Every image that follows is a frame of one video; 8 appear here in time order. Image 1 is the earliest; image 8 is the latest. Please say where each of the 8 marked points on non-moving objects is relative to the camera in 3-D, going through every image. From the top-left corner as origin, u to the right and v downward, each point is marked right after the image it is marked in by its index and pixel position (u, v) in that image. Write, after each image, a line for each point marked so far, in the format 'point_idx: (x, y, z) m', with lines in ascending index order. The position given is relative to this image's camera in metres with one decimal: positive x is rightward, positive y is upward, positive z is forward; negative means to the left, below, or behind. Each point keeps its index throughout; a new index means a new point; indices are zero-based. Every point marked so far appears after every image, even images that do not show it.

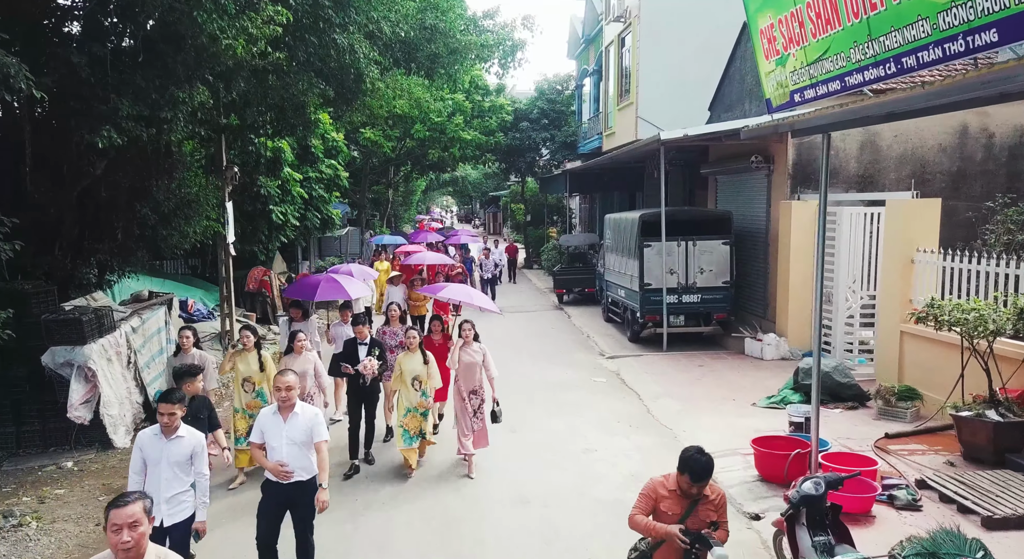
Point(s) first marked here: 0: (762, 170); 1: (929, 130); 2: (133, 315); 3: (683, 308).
0: (+4.5, +2.0, +15.7) m
1: (+6.3, +2.3, +13.2) m
2: (-4.7, -0.4, +10.7) m
3: (+3.1, -0.5, +15.7) m
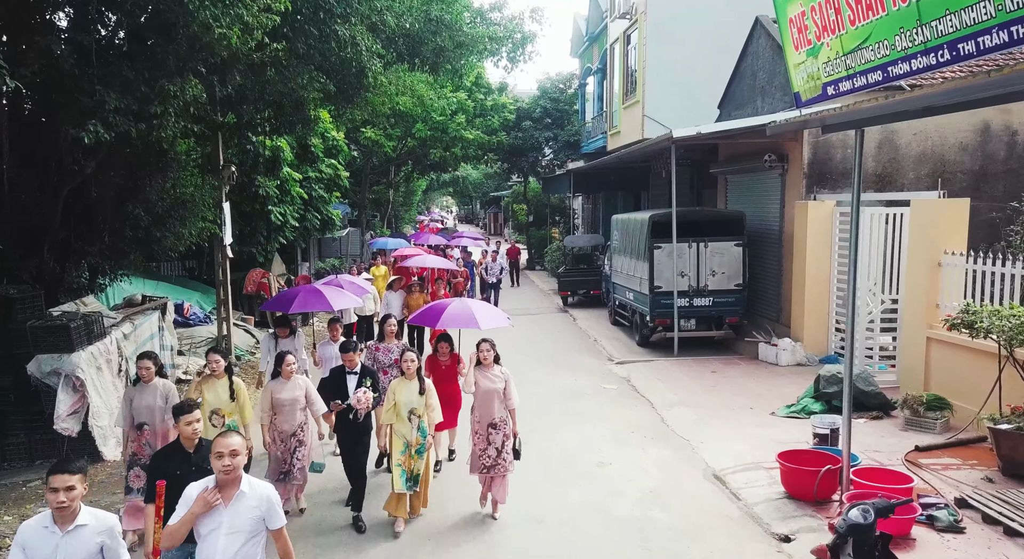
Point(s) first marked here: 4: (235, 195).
0: (+4.6, +1.9, +15.2) m
1: (+6.4, +2.2, +12.7) m
2: (-4.6, -0.5, +10.3) m
3: (+3.2, -0.6, +15.2) m
4: (-5.5, +1.7, +17.1) m
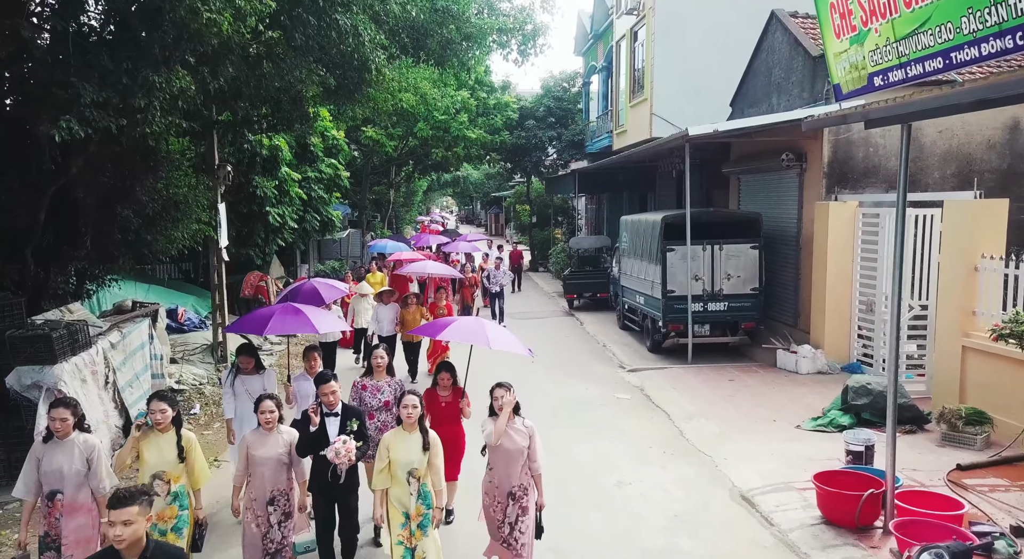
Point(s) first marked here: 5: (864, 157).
0: (+4.7, +1.8, +14.6) m
1: (+6.5, +2.2, +12.1) m
2: (-4.5, -0.6, +9.7) m
3: (+3.3, -0.6, +14.6) m
4: (-5.4, +1.6, +16.5) m
5: (+5.4, +1.9, +13.4) m
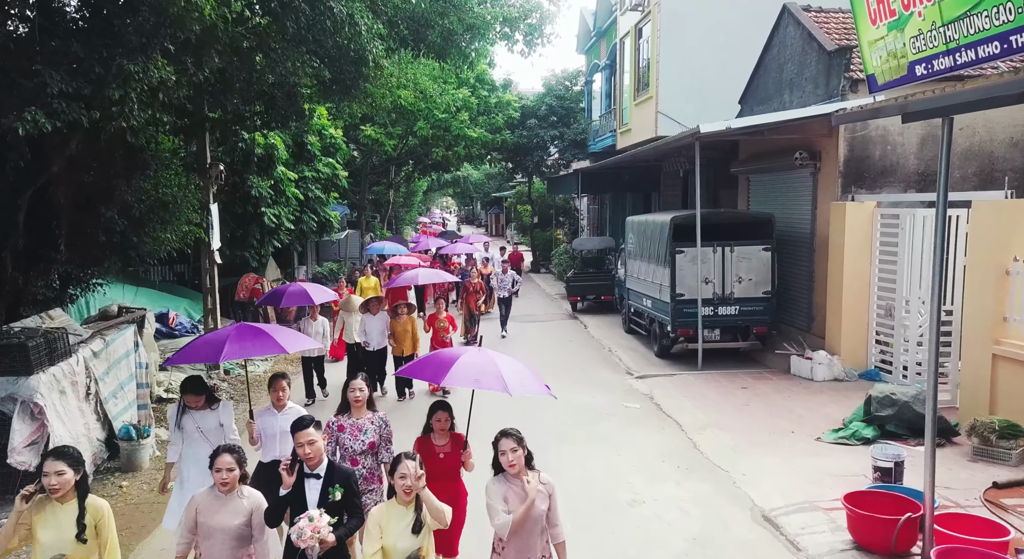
0: (+4.8, +1.8, +14.1) m
1: (+6.6, +2.1, +11.6) m
2: (-4.4, -0.6, +9.1) m
3: (+3.4, -0.7, +14.1) m
4: (-5.3, +1.6, +16.0) m
5: (+5.5, +1.8, +12.9) m
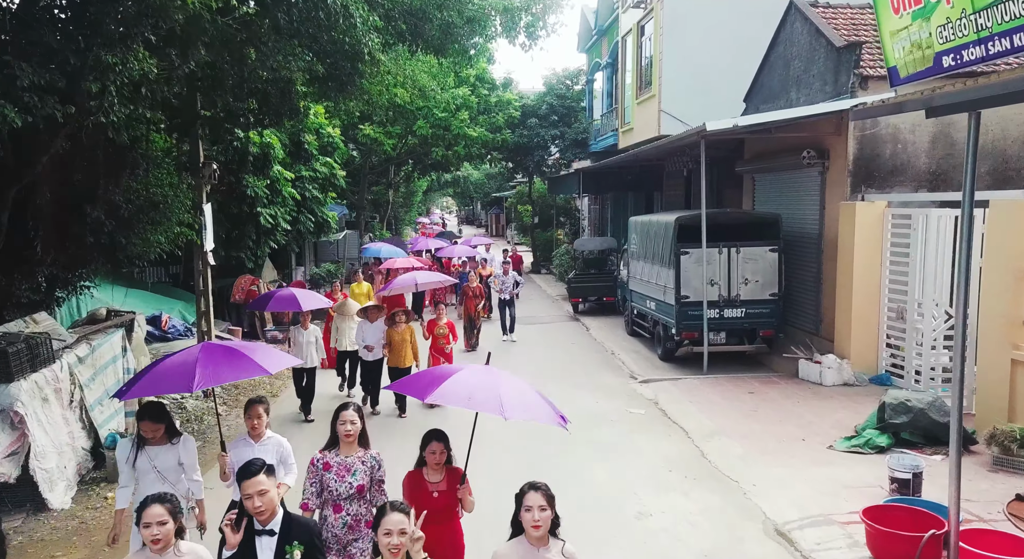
0: (+4.8, +1.8, +13.7) m
1: (+6.6, +2.1, +11.3) m
2: (-4.4, -0.6, +8.8) m
3: (+3.4, -0.7, +13.8) m
4: (-5.3, +1.5, +15.7) m
5: (+5.5, +1.8, +12.5) m
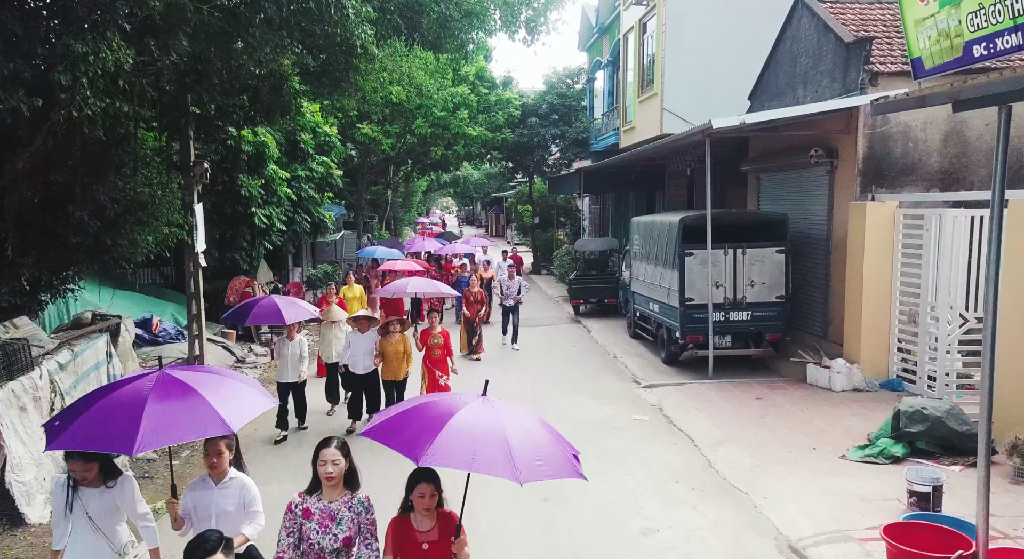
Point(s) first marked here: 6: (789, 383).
0: (+4.8, +1.7, +13.4) m
1: (+6.6, +2.0, +10.9) m
2: (-4.4, -0.7, +8.5) m
3: (+3.4, -0.7, +13.4) m
4: (-5.3, +1.5, +15.3) m
5: (+5.5, +1.8, +12.2) m
6: (+4.0, -1.5, +12.5) m
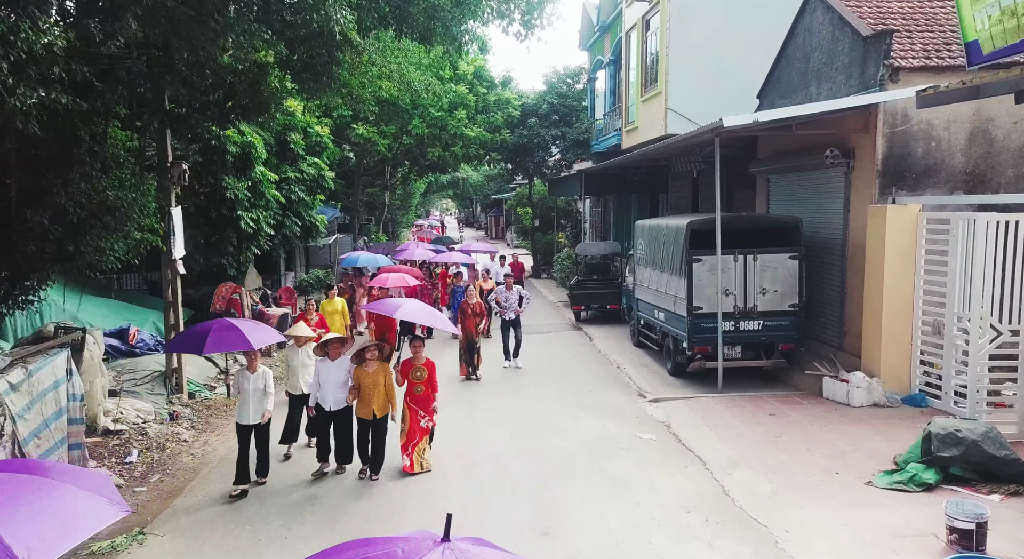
0: (+4.8, +1.6, +12.7) m
1: (+6.5, +1.9, +10.2) m
2: (-4.4, -0.8, +7.7) m
3: (+3.3, -0.8, +12.7) m
4: (-5.3, +1.4, +14.6) m
5: (+5.4, +1.7, +11.4) m
6: (+3.9, -1.6, +11.7) m
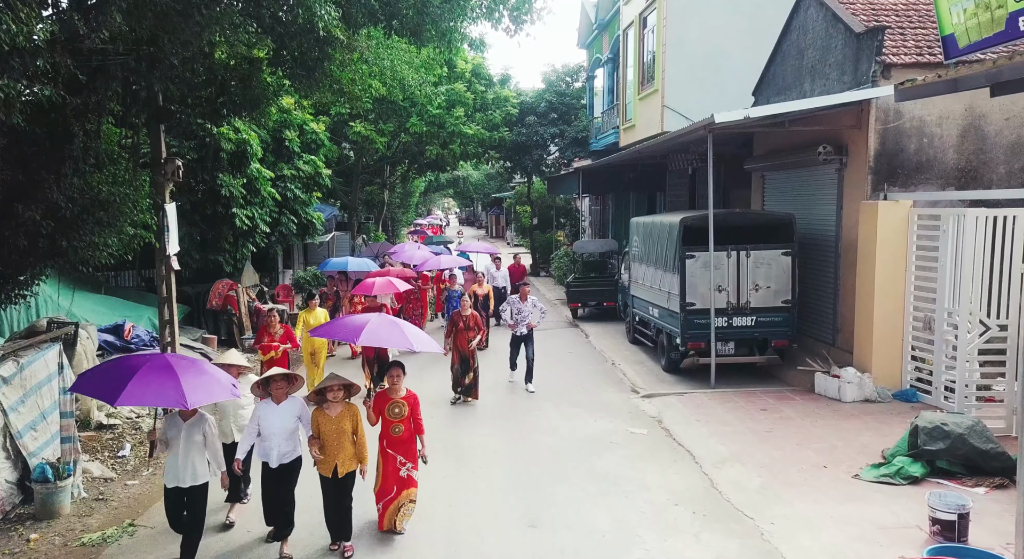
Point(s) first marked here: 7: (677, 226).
0: (+4.7, +1.7, +12.7) m
1: (+6.5, +2.0, +10.2) m
2: (-4.5, -0.7, +7.8) m
3: (+3.3, -0.8, +12.7) m
4: (-5.4, +1.4, +14.6) m
5: (+5.3, +1.7, +11.5) m
6: (+3.8, -1.5, +11.7) m
7: (+2.5, +0.8, +13.0) m
